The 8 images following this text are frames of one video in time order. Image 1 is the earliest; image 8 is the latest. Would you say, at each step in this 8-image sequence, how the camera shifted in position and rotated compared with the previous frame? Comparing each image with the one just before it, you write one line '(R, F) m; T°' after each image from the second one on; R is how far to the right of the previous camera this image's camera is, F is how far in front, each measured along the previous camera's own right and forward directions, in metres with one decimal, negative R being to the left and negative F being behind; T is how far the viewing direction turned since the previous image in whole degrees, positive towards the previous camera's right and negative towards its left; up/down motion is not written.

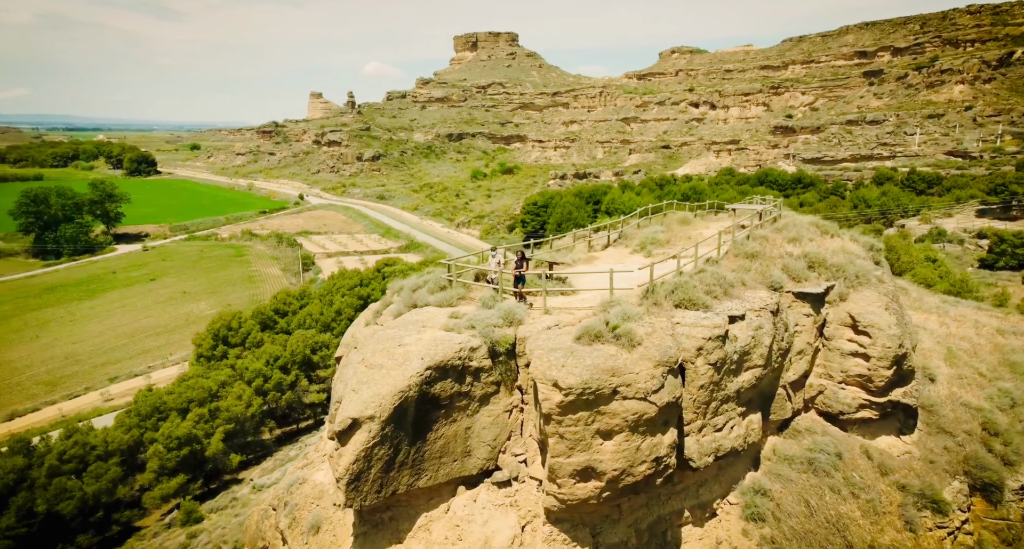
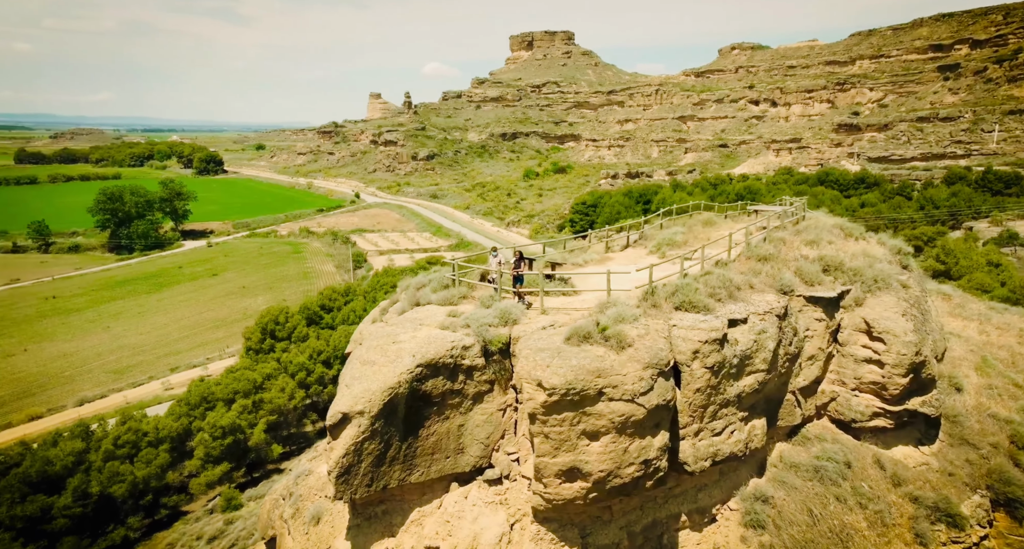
(+1.0, -0.1) m; -4°
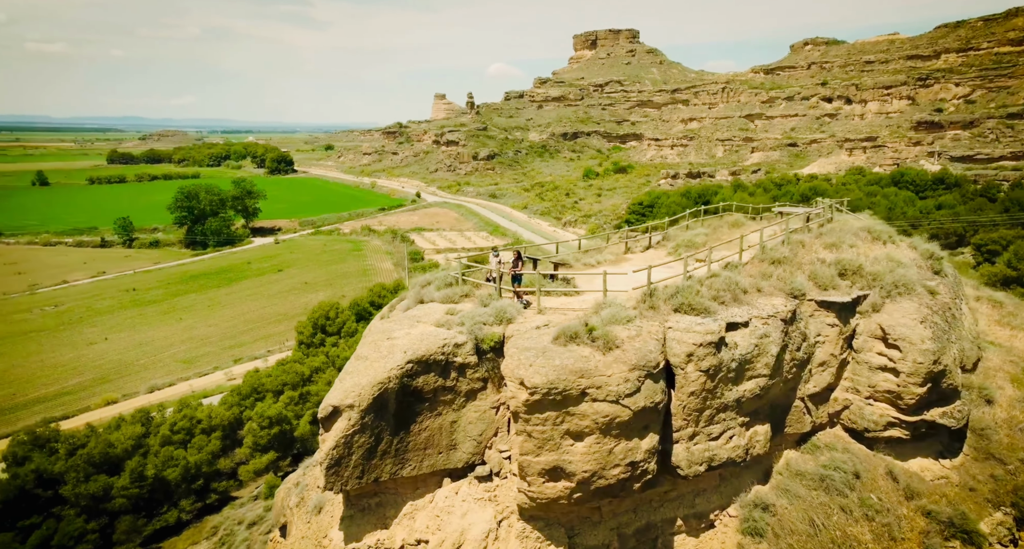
(+1.2, -0.1) m; -4°
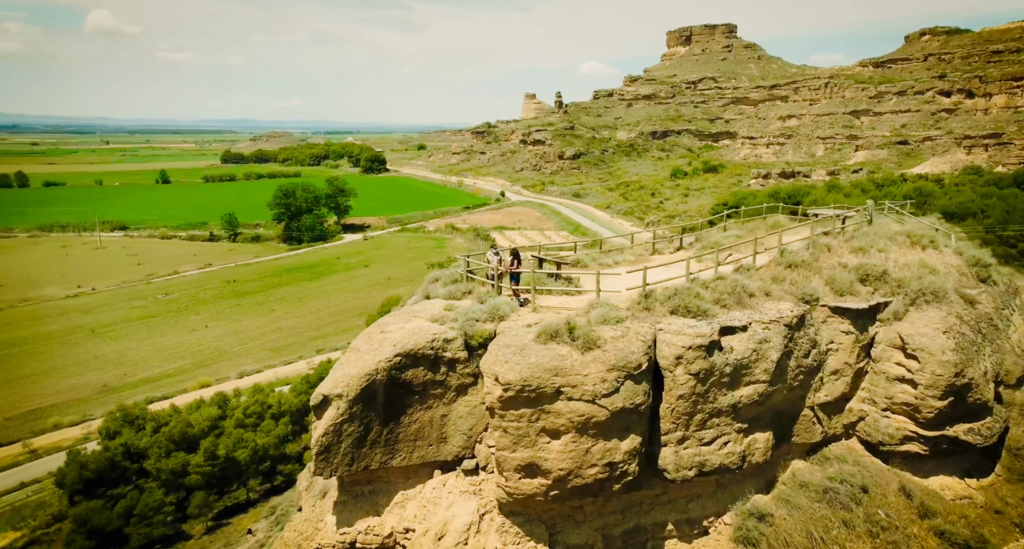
(+1.6, -0.1) m; -6°
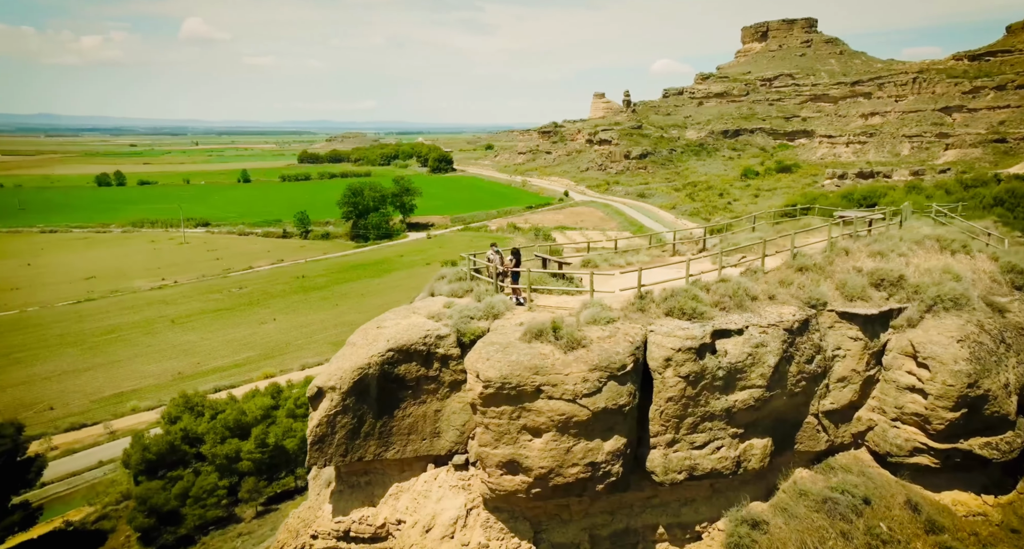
(+1.2, -0.1) m; -4°
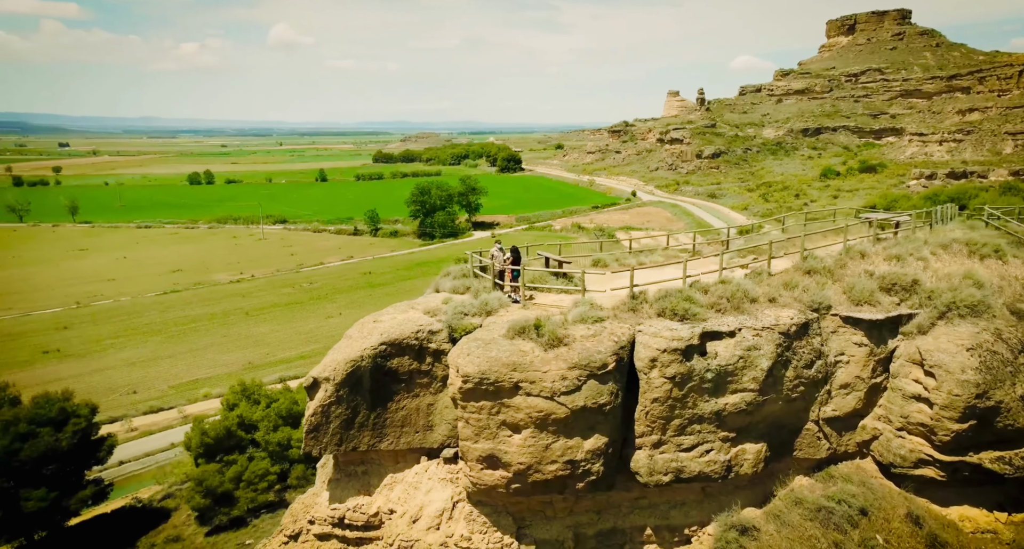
(+1.3, -0.1) m; -4°
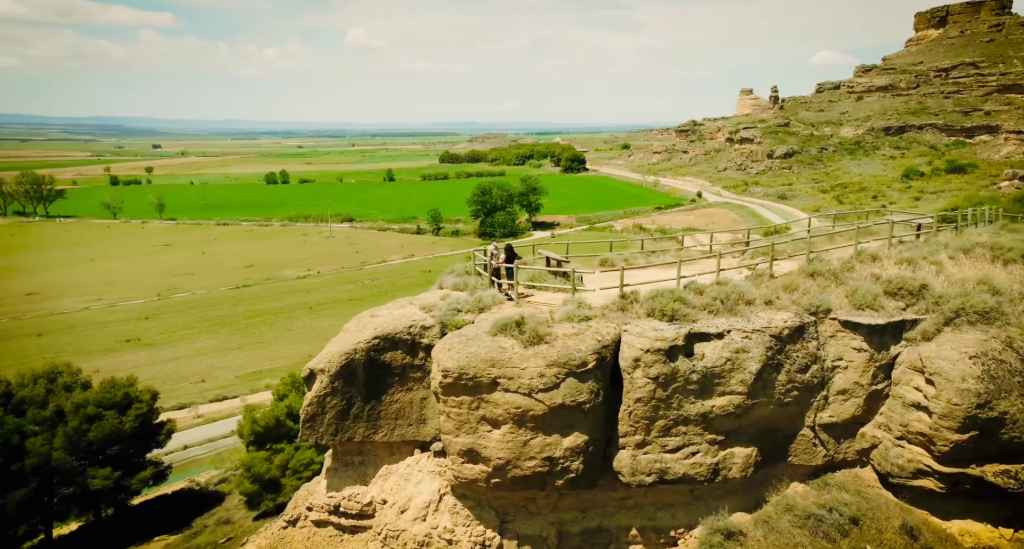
(+1.3, -0.2) m; -4°
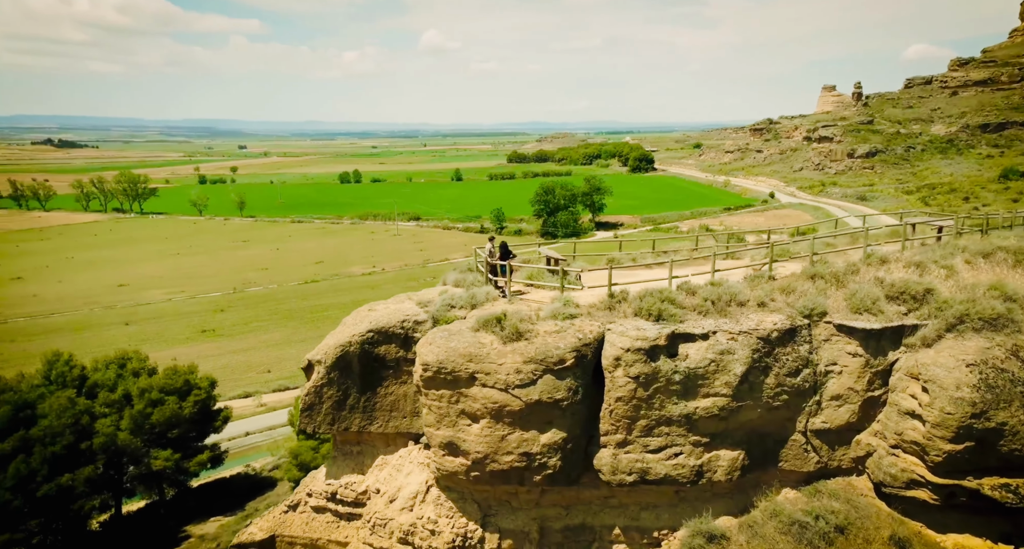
(+1.3, -0.2) m; -4°
